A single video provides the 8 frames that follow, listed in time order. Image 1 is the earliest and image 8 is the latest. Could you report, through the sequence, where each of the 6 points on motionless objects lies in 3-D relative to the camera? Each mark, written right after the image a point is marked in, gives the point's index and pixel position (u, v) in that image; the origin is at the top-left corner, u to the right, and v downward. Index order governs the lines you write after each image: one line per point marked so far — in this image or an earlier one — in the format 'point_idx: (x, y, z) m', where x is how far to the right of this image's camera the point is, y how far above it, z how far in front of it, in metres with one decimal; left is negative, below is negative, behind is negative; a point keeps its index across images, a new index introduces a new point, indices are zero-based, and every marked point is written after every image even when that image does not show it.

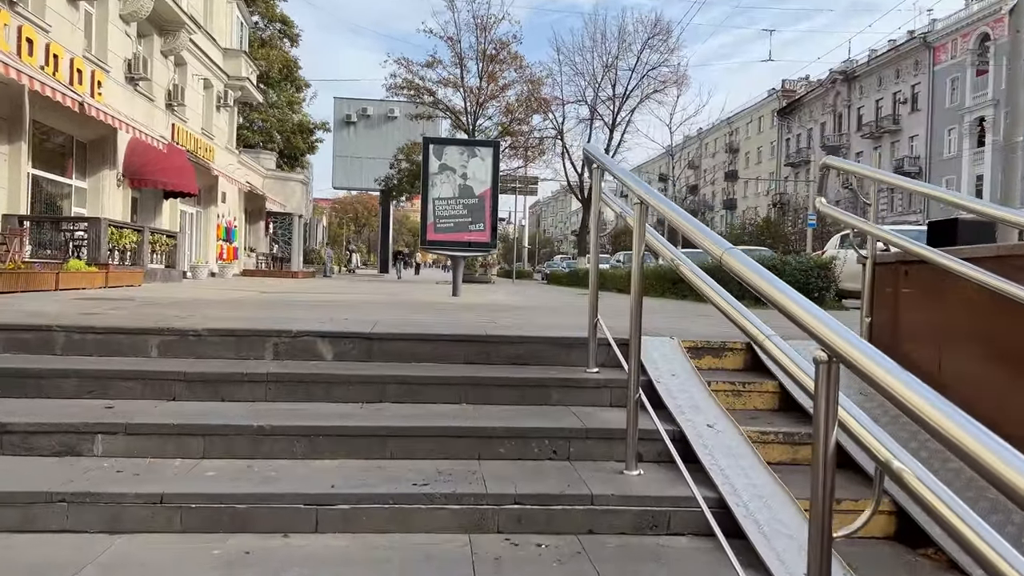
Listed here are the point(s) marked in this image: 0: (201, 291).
0: (-5.7, -0.1, +15.1) m
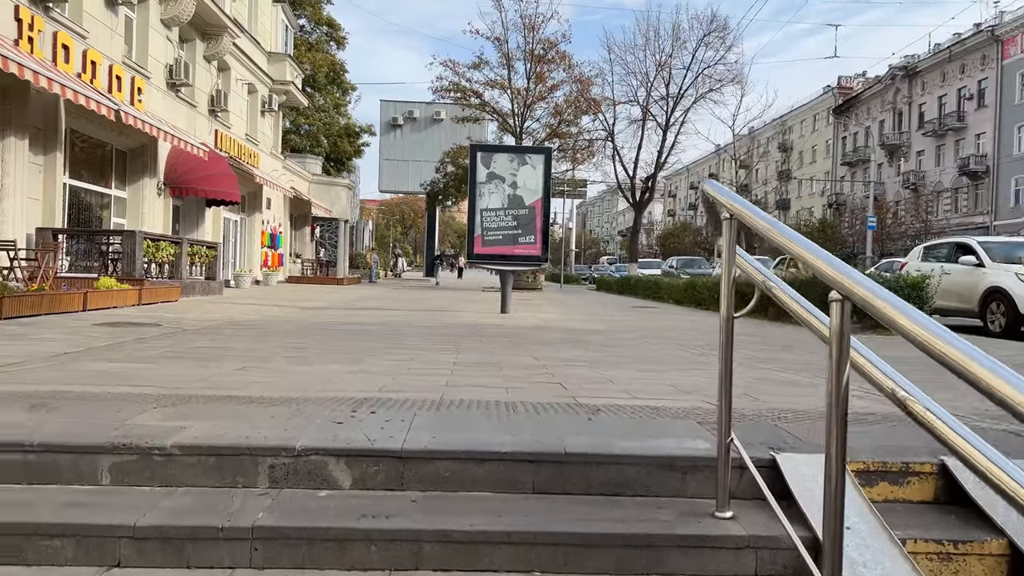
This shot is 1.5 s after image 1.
0: (-4.8, -0.3, +14.4) m
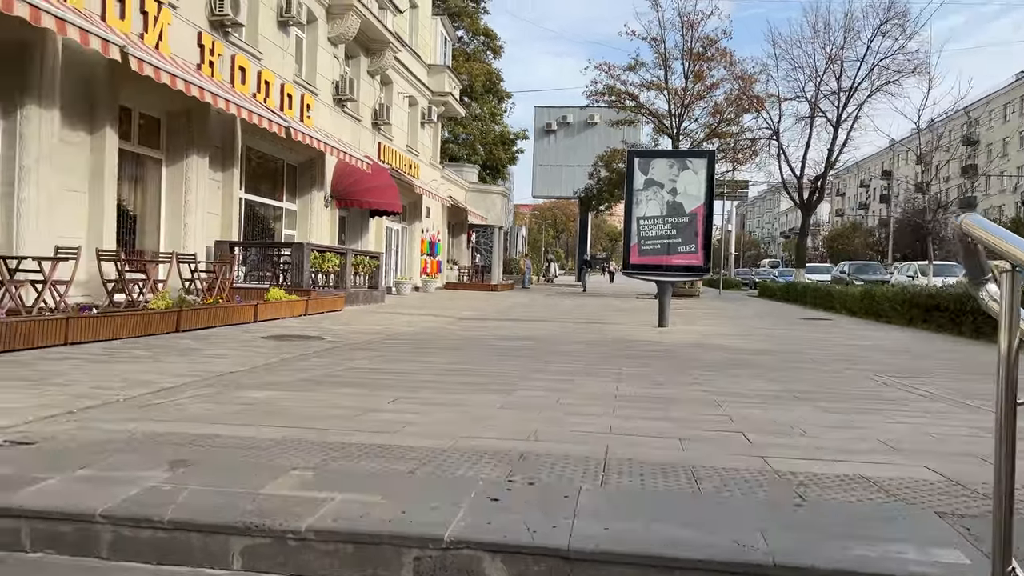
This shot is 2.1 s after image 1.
0: (-2.0, -0.5, +14.7) m
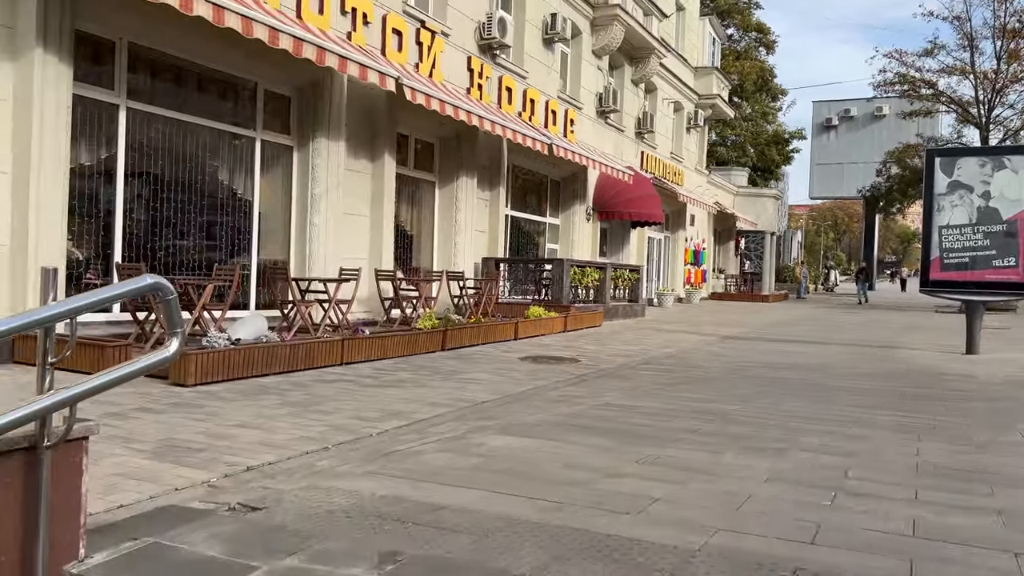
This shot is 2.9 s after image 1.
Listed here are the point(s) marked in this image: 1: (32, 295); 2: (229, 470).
0: (+2.6, -0.8, +14.1) m
1: (-4.2, -0.1, +7.2) m
2: (-1.3, -0.9, +3.9) m
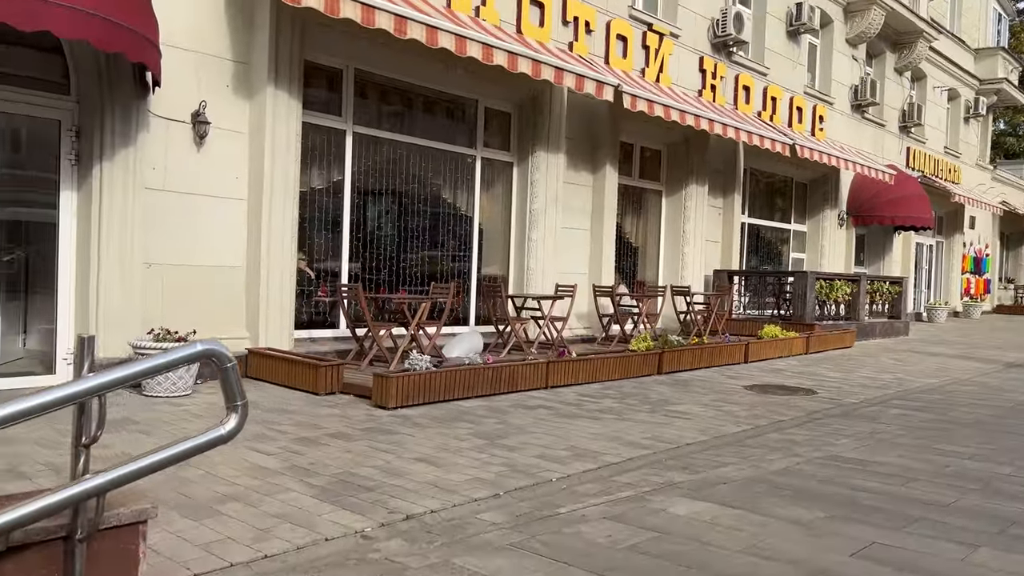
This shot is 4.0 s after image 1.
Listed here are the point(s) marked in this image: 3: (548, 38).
0: (+6.2, -1.0, +12.3) m
1: (-2.3, -0.2, +7.7) m
2: (-0.6, -1.0, +3.7) m
3: (+0.5, +3.3, +10.8) m
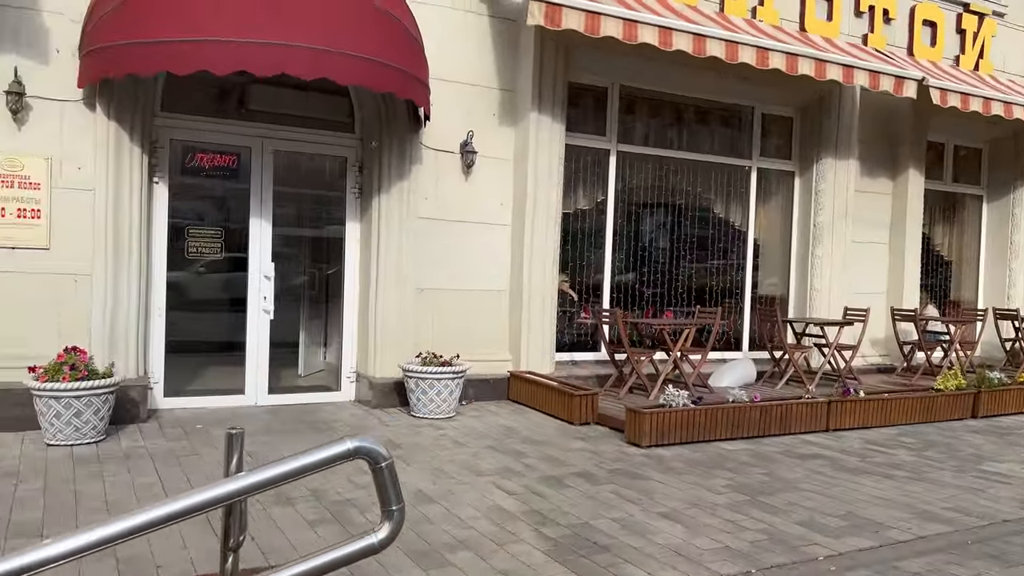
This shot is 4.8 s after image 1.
0: (+9.7, -1.4, +9.1) m
1: (+0.1, -0.5, +7.7) m
2: (+0.4, -1.2, +3.3) m
3: (+3.8, +3.0, +9.7) m
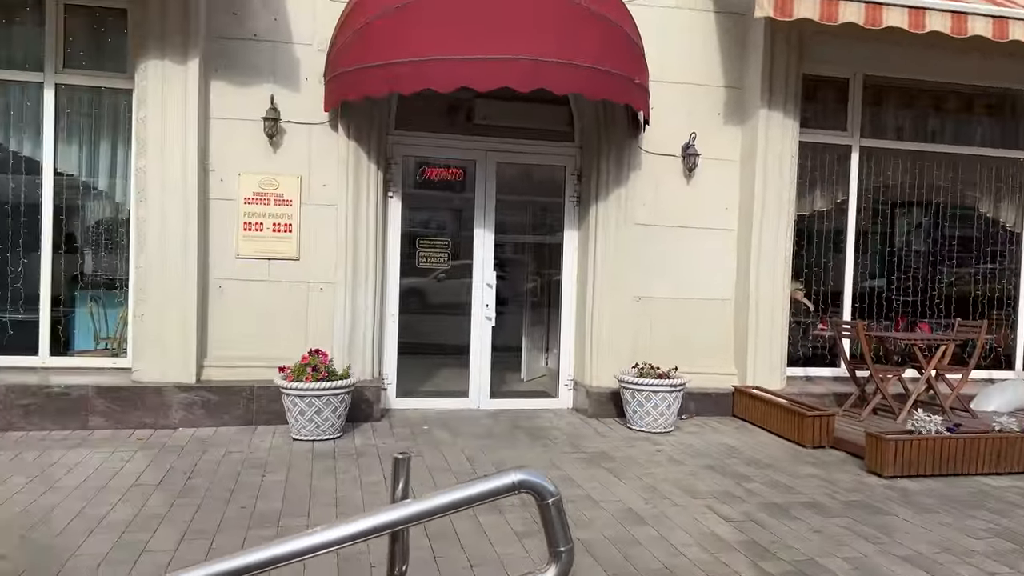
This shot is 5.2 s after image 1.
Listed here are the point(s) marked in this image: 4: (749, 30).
0: (+11.7, -1.5, +6.0) m
1: (+2.1, -0.5, +7.2) m
2: (+1.2, -1.3, +3.0) m
3: (+6.3, +2.9, +8.2) m
4: (+2.1, +2.3, +7.3) m
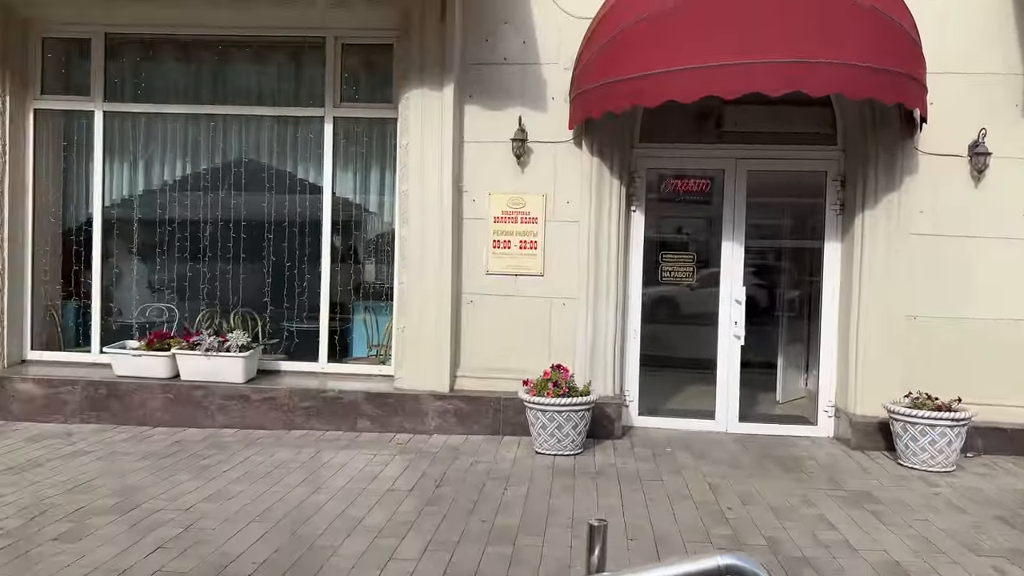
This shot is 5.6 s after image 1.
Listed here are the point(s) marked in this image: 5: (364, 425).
0: (+12.8, -1.7, +2.0) m
1: (+4.1, -0.7, +6.1) m
2: (+1.9, -1.4, +2.4) m
3: (+8.4, +2.7, +5.8) m
4: (+4.1, +2.2, +6.2) m
5: (-1.1, -1.0, +6.2) m
